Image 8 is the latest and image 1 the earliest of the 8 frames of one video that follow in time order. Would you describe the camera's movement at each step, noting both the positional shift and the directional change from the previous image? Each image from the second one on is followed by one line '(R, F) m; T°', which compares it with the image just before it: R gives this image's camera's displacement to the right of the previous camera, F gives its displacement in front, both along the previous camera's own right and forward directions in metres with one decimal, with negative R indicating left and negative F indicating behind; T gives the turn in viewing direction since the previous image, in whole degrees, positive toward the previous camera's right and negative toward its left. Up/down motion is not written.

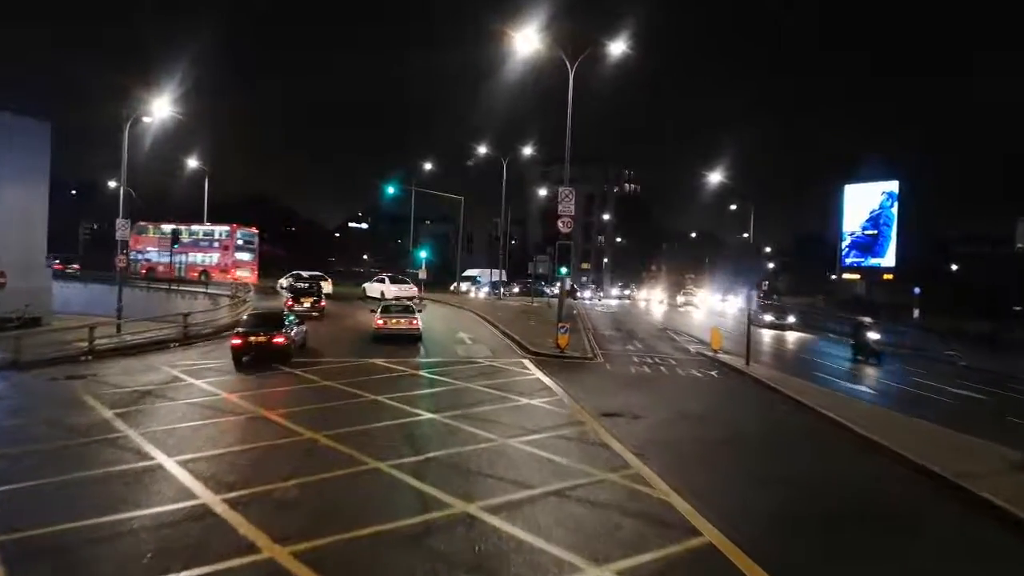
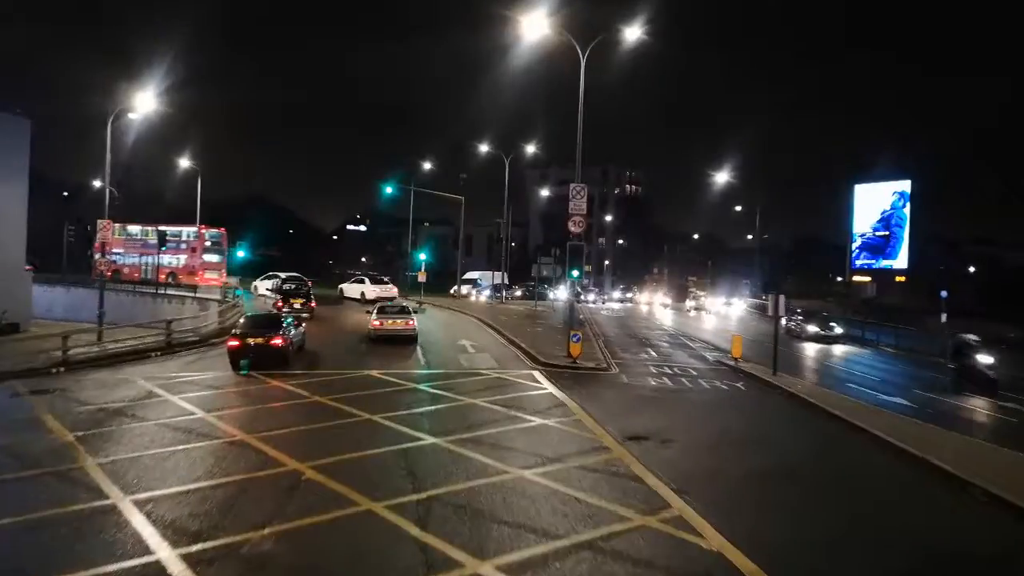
(-0.2, +1.8) m; 0°
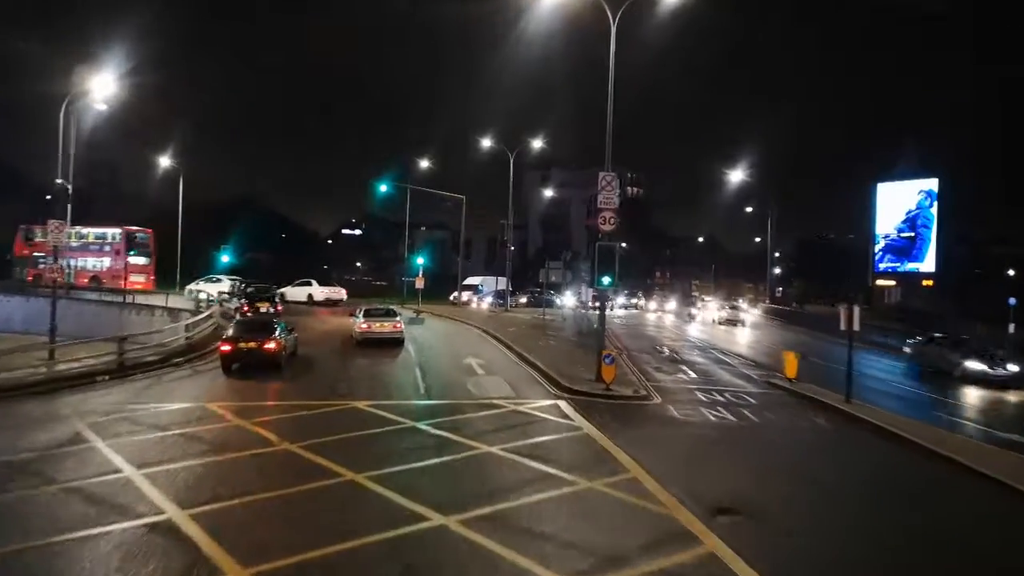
(-0.4, +3.8) m; 0°
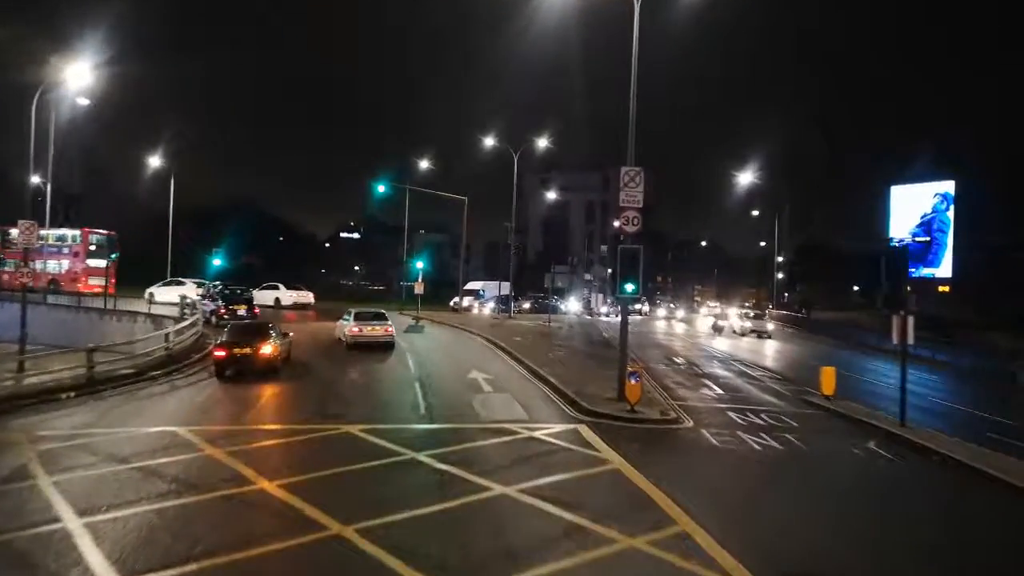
(-0.2, +2.0) m; 0°
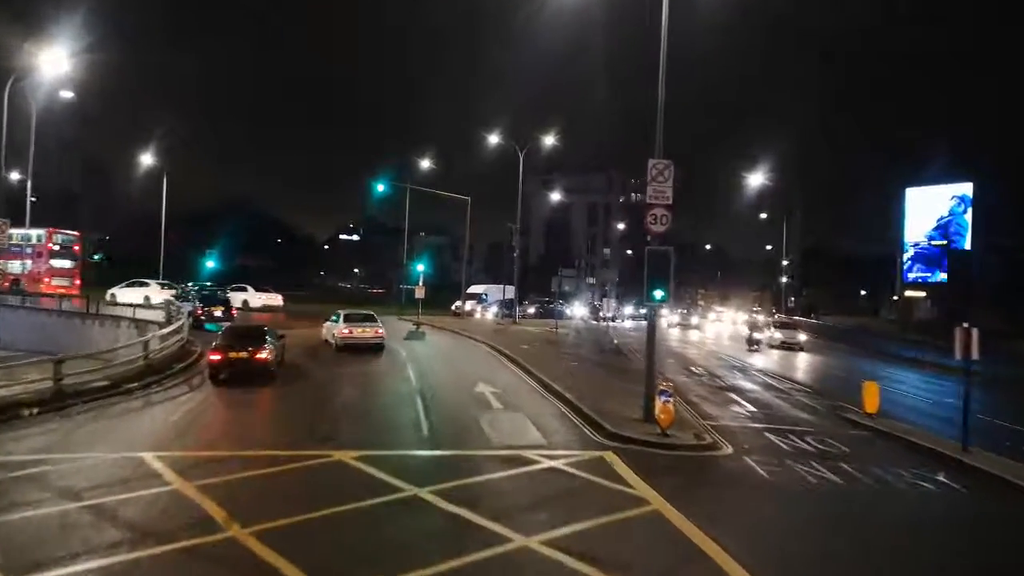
(-0.2, +1.8) m; 0°
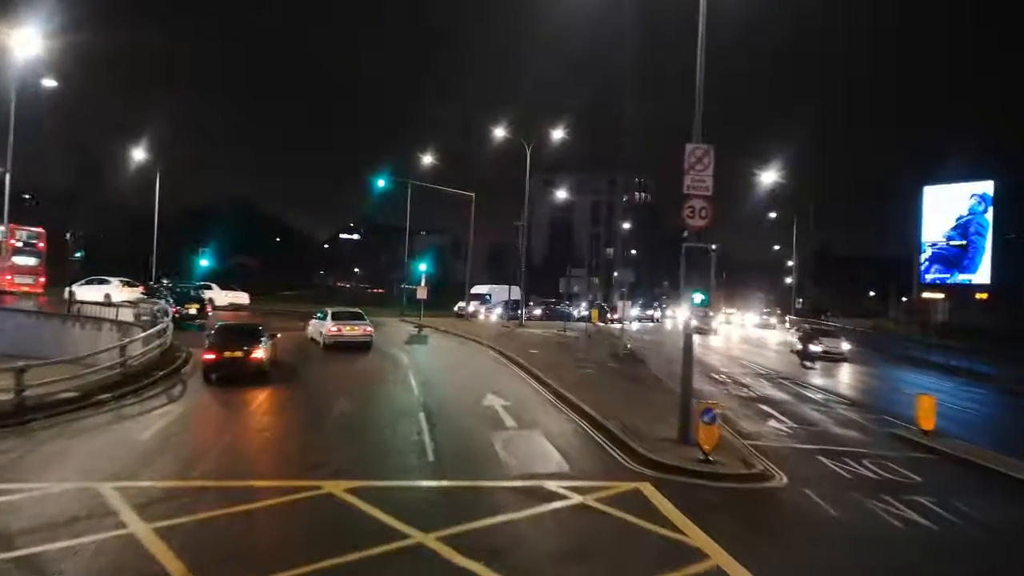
(-0.2, +1.8) m; 0°
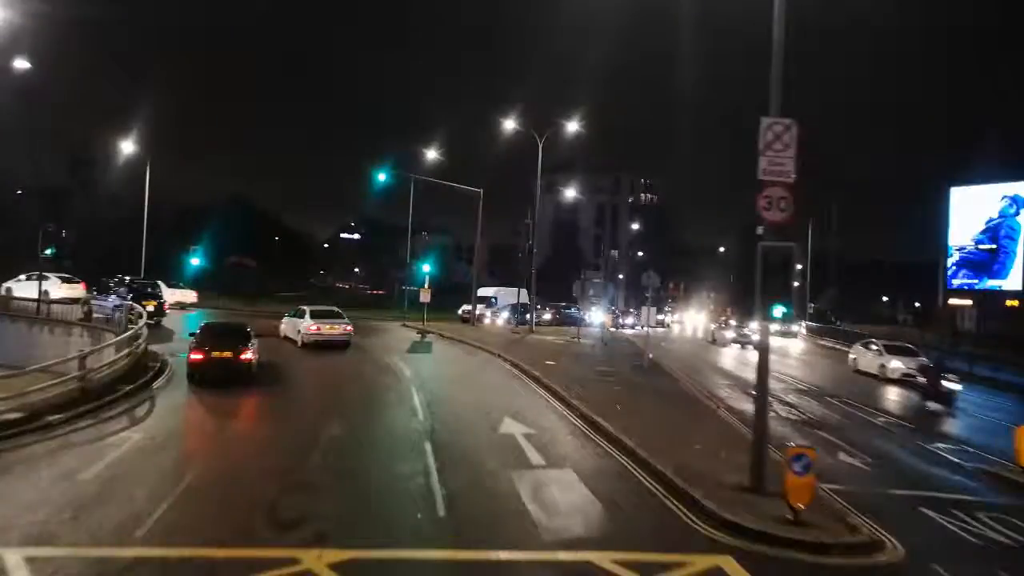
(-0.3, +2.6) m; 0°
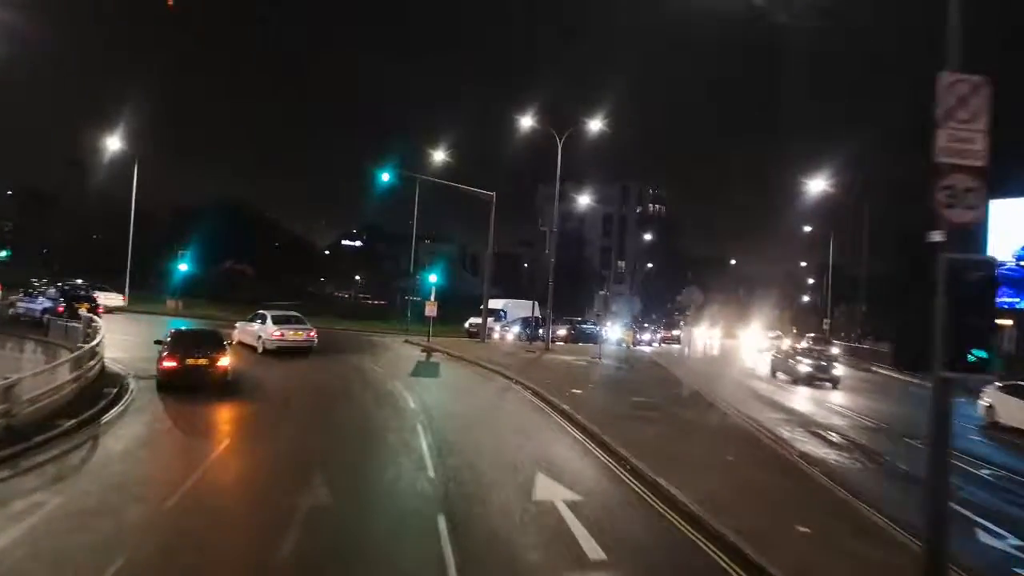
(-0.5, +3.3) m; 0°
